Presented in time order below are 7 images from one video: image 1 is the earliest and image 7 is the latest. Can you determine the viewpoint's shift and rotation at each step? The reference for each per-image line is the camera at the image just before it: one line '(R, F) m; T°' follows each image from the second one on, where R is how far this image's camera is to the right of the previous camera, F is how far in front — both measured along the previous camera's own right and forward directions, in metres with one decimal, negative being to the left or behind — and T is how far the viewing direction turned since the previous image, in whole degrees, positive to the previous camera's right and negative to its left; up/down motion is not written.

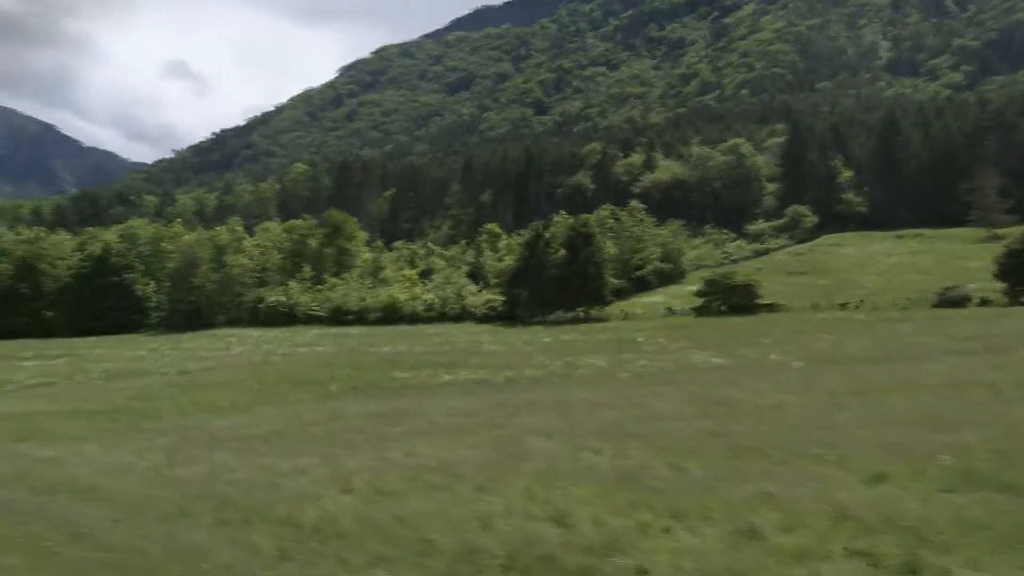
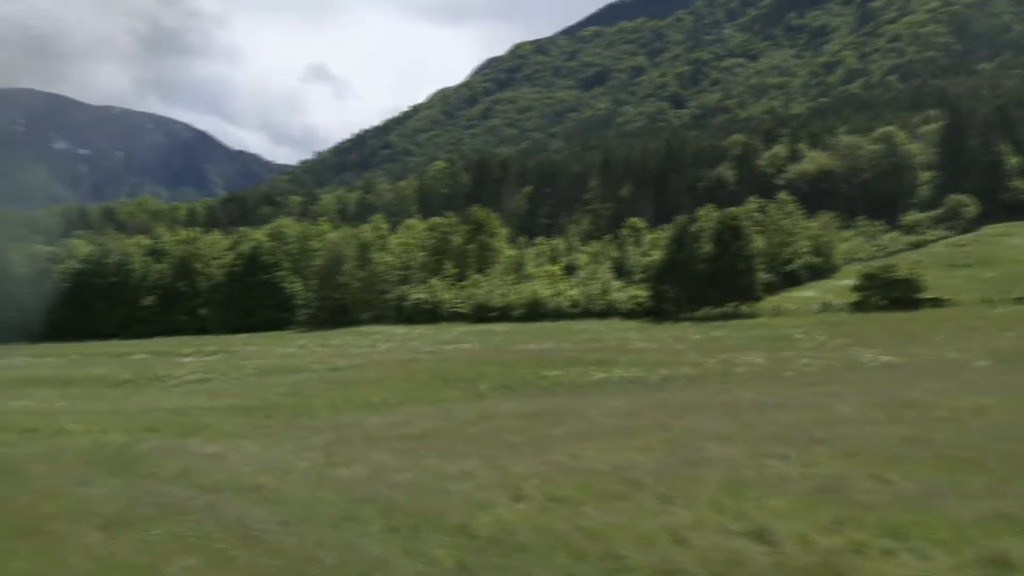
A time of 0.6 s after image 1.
(-0.6, +0.8) m; -7°
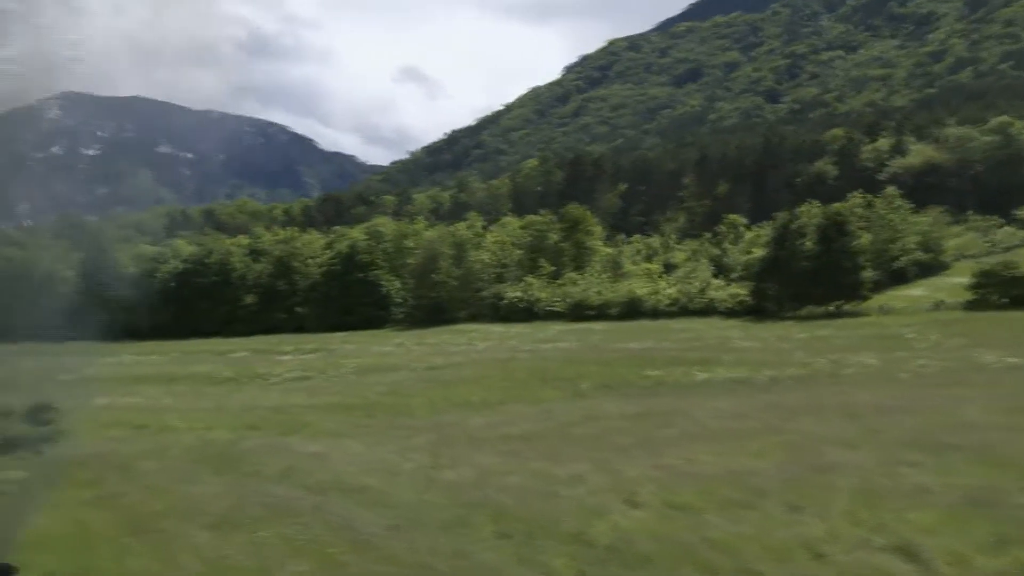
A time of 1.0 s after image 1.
(-0.3, +0.6) m; -5°
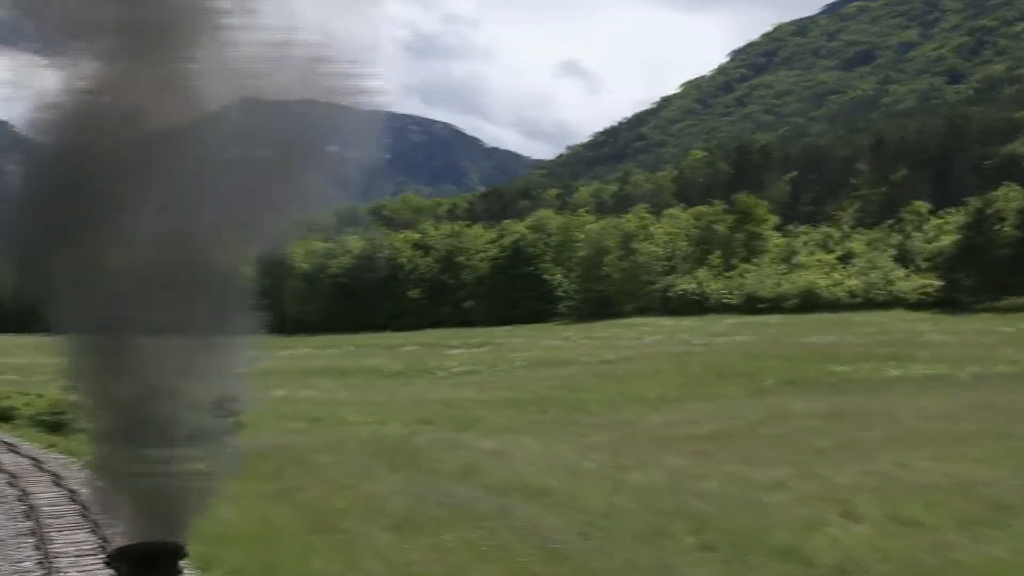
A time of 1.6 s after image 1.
(-0.4, +1.0) m; -8°
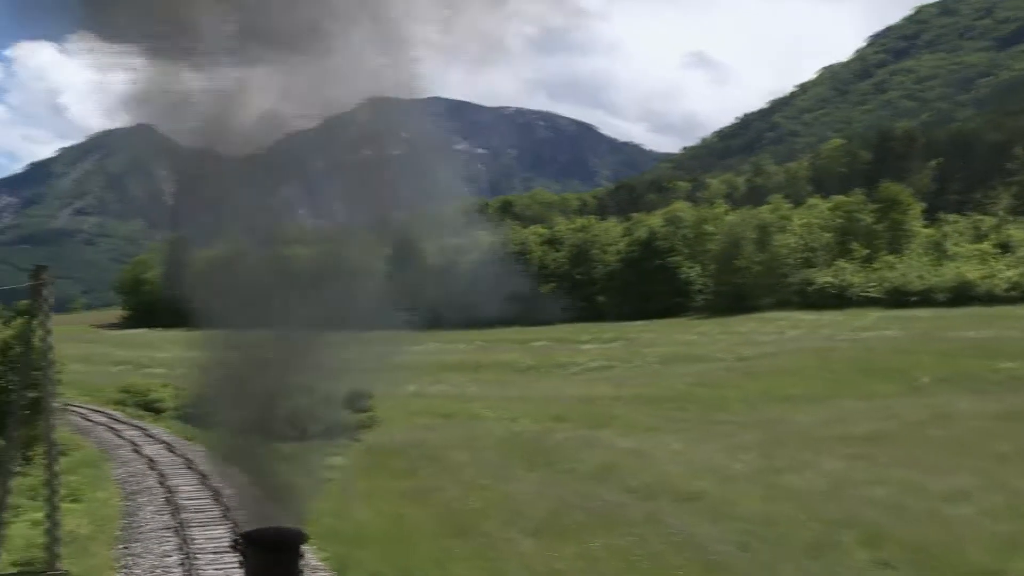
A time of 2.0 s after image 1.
(-0.3, +0.8) m; -7°
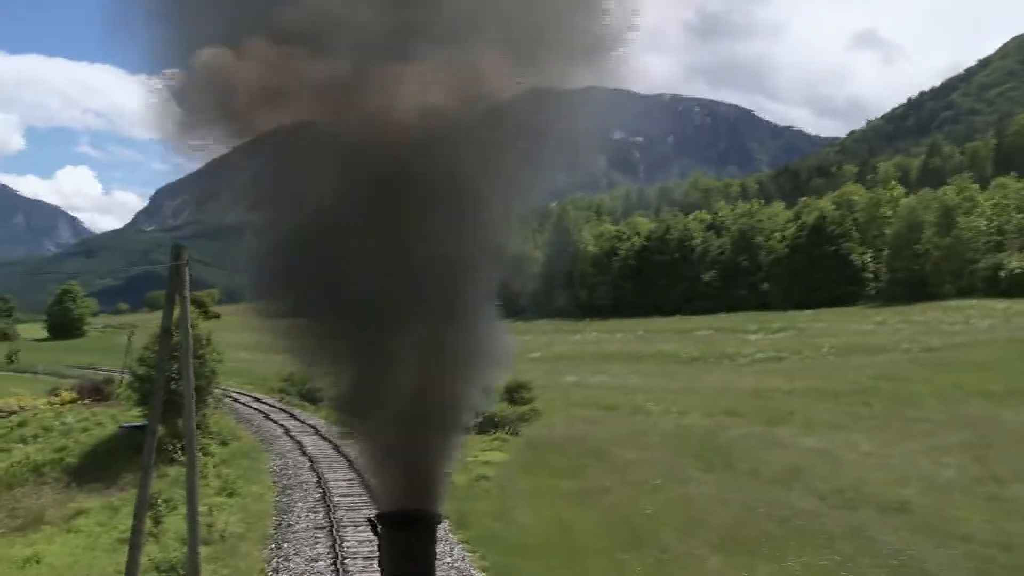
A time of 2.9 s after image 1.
(-0.3, +1.5) m; -8°
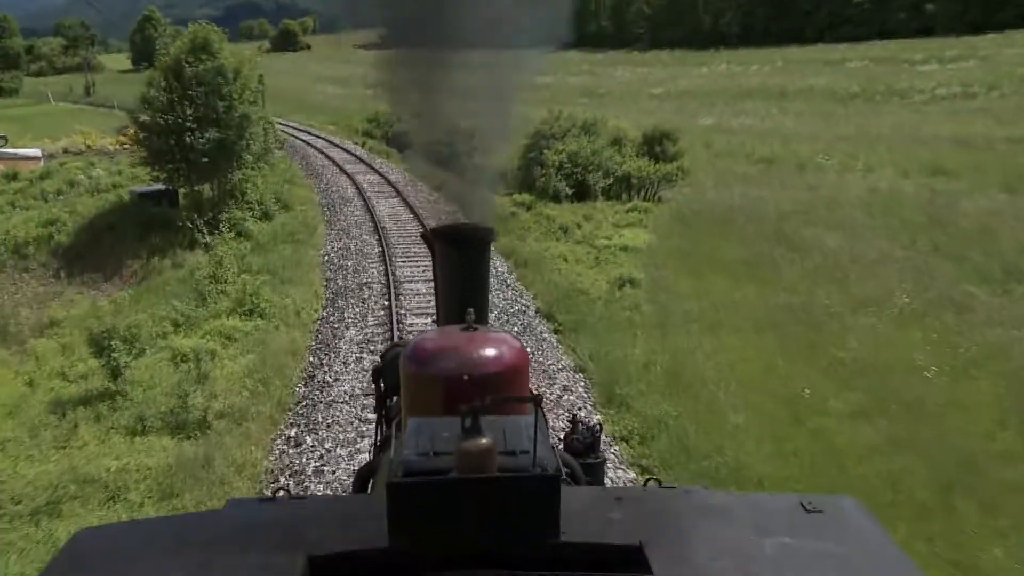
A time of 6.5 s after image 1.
(-0.7, +6.9) m; -5°
